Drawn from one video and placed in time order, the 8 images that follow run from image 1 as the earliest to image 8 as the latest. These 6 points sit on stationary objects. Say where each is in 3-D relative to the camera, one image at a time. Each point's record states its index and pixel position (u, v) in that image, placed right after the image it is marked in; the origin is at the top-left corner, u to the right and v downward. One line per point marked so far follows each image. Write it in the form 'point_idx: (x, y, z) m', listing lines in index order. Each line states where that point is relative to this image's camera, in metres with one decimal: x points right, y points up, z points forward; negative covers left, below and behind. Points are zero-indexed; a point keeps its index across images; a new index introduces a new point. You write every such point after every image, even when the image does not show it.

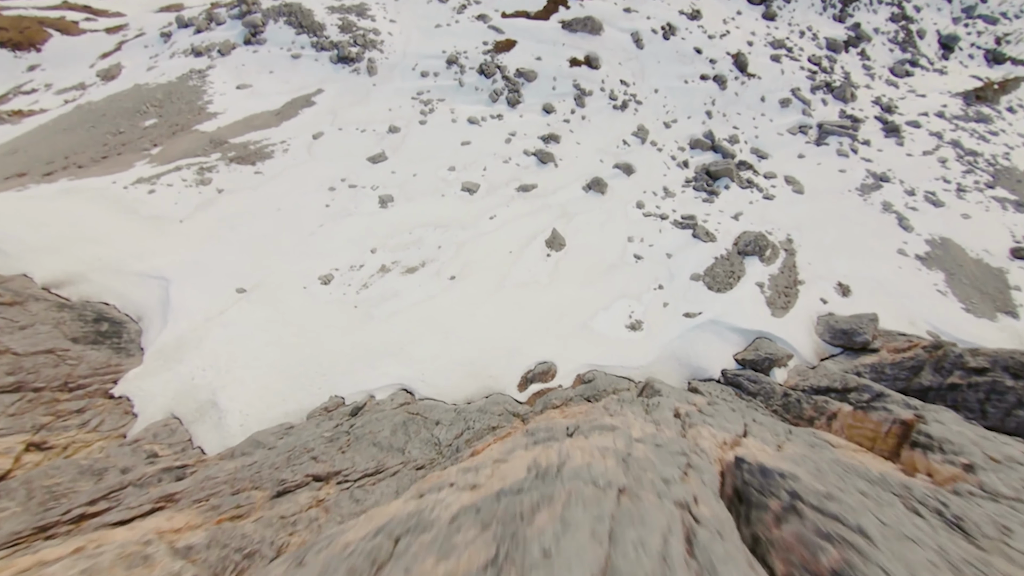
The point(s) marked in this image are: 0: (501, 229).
0: (-0.5, +2.3, +16.8) m
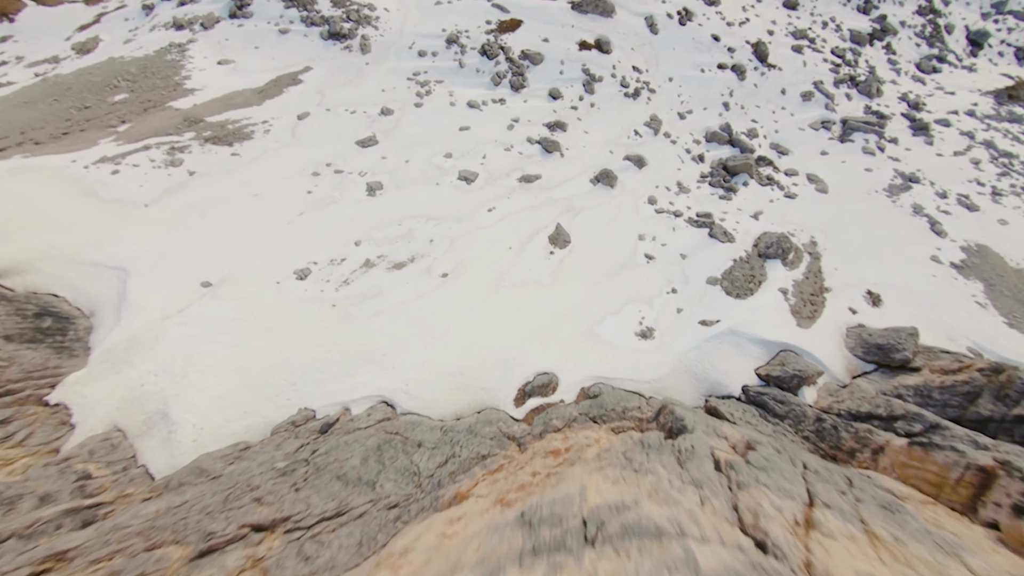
0: (-0.5, +2.3, +15.2) m
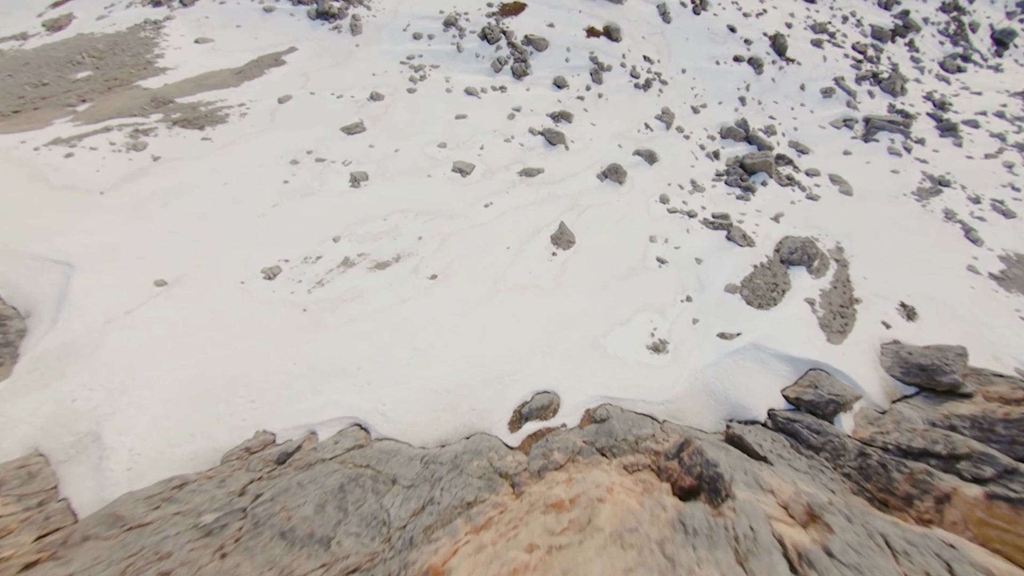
0: (-0.5, +2.2, +13.7) m
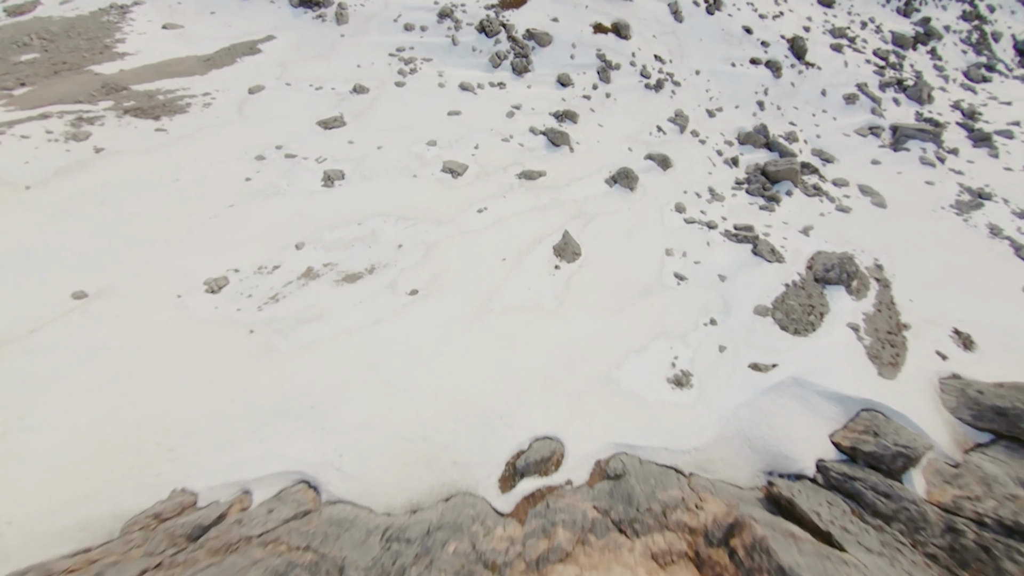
0: (-0.6, +1.7, +11.9) m
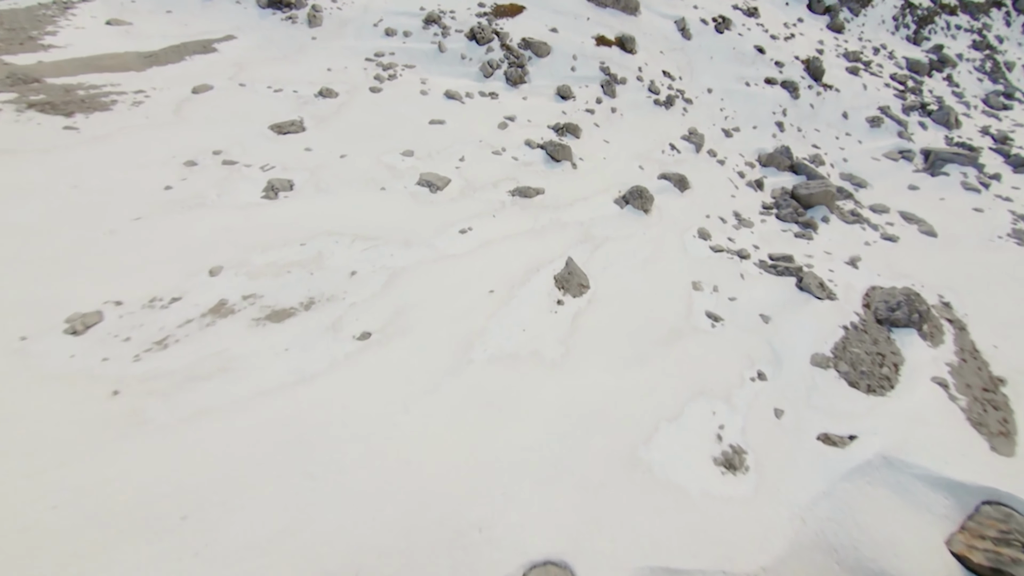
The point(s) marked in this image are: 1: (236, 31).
0: (-0.8, +0.8, +9.4) m
1: (-9.3, +8.7, +14.4) m
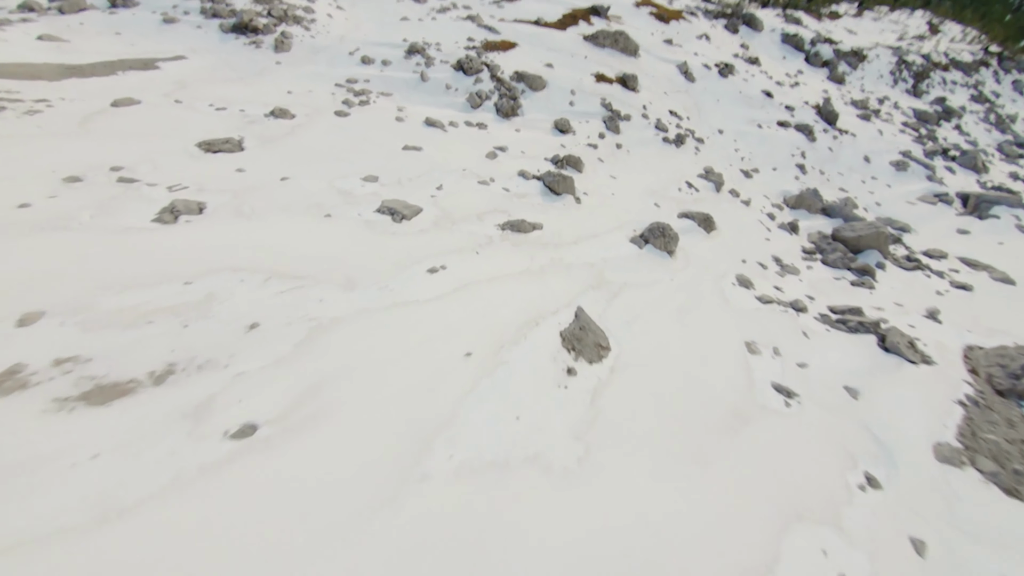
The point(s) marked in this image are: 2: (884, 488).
0: (-1.0, -0.1, +6.7) m
1: (-9.5, +7.0, +12.6) m
2: (+5.1, -2.7, +5.8) m
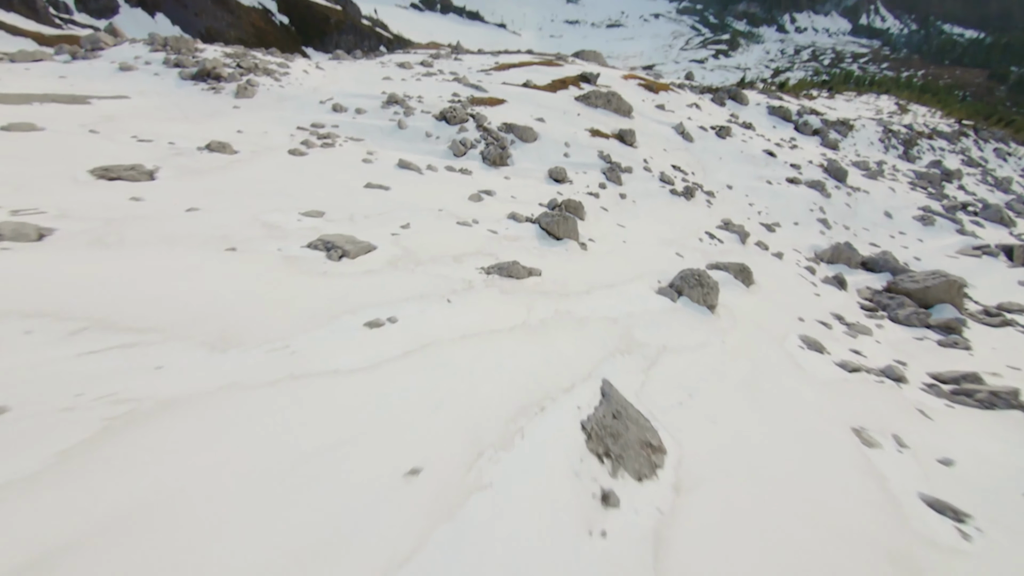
0: (-1.1, -0.7, +4.1) m
1: (-9.9, +5.0, +11.2) m
2: (+5.1, -3.0, +2.9) m
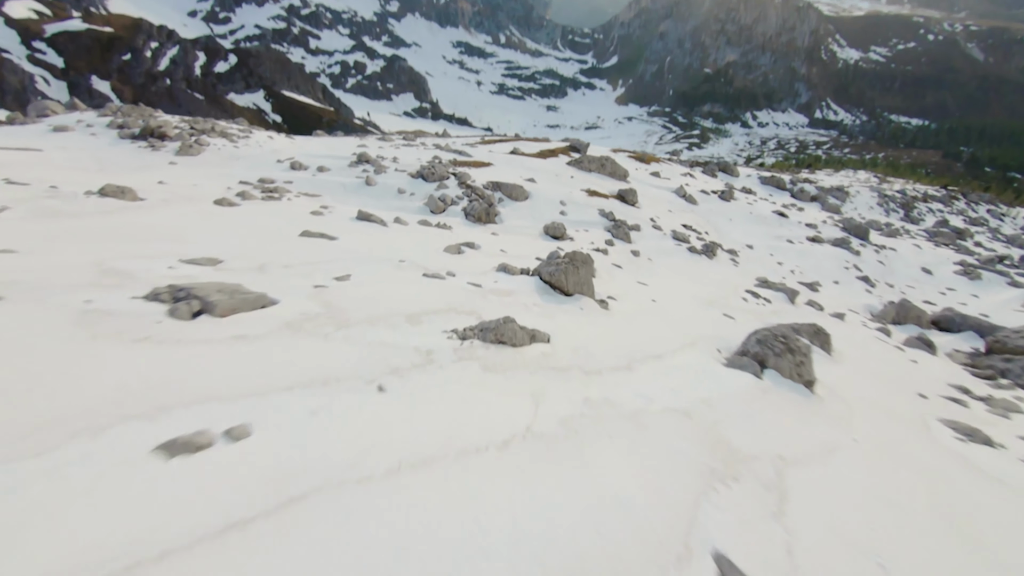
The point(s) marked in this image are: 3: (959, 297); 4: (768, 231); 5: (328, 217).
0: (-1.1, -1.0, +1.5) m
1: (-10.2, +2.8, +9.4) m
2: (+5.2, -2.7, 0.0) m
3: (+13.5, -0.2, +12.9) m
4: (+9.0, +2.0, +15.0) m
5: (-3.3, +1.2, +7.9) m
